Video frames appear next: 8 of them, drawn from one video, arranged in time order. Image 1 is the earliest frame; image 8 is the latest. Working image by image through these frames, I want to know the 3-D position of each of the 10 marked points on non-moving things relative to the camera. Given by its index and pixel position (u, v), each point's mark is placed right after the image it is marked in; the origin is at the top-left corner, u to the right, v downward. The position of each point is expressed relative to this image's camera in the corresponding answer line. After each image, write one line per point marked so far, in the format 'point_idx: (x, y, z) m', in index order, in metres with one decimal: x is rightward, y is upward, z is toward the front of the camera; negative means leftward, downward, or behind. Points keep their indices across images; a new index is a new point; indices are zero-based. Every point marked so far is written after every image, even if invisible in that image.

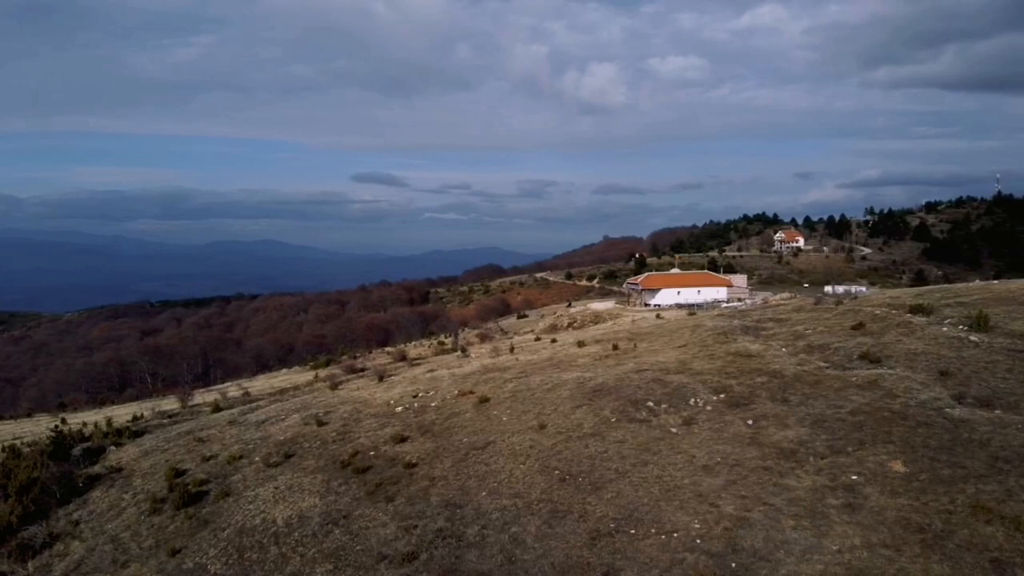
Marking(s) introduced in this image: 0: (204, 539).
0: (-6.7, -5.5, +16.6) m
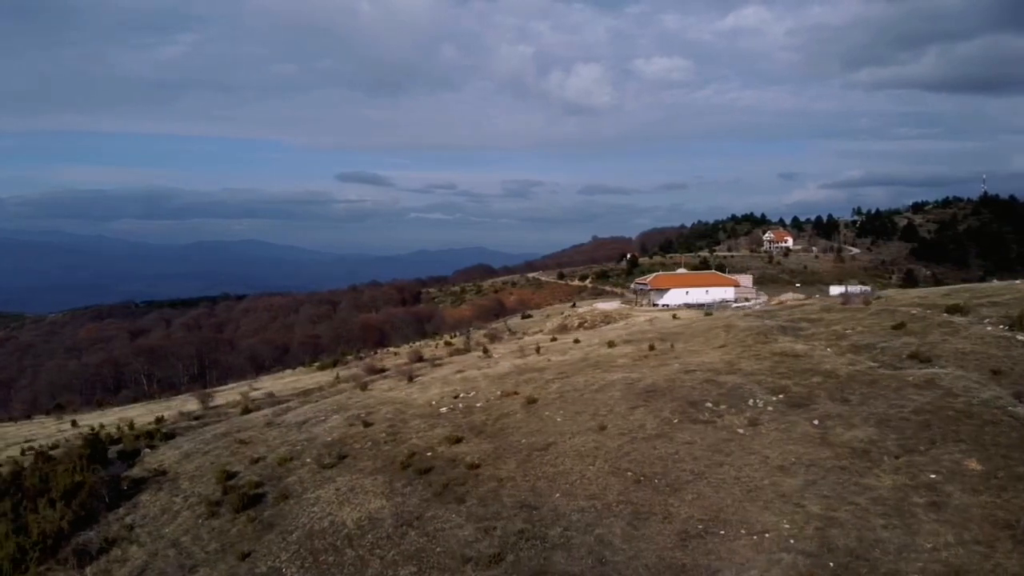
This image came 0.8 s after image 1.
0: (-5.1, -5.5, +16.4) m
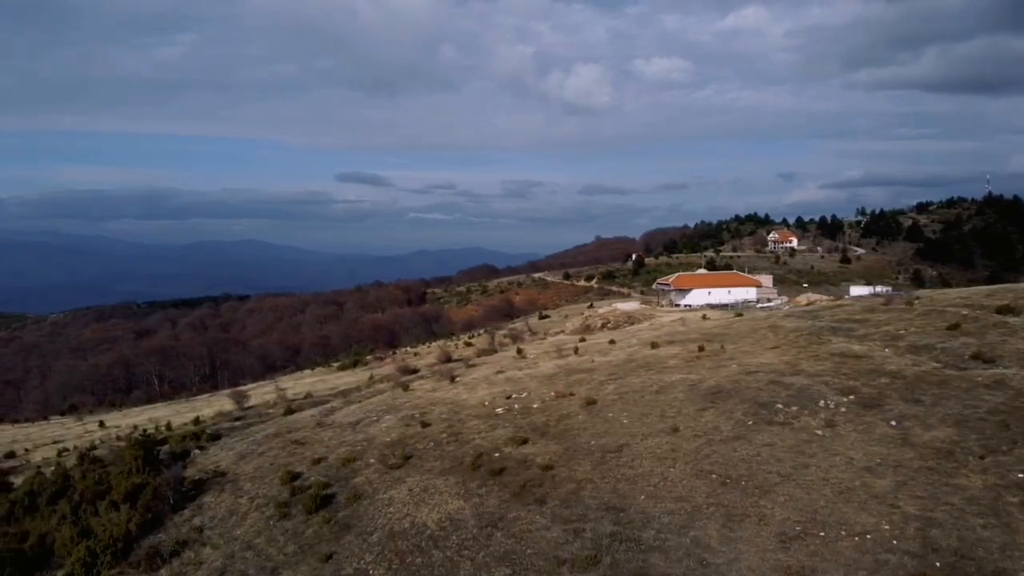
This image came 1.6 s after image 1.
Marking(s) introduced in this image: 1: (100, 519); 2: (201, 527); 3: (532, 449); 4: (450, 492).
0: (-3.4, -5.5, +16.4) m
1: (-10.6, -6.0, +19.7) m
2: (-7.6, -5.9, +18.9) m
3: (+0.5, -4.0, +19.4) m
4: (-1.4, -4.7, +17.7) m
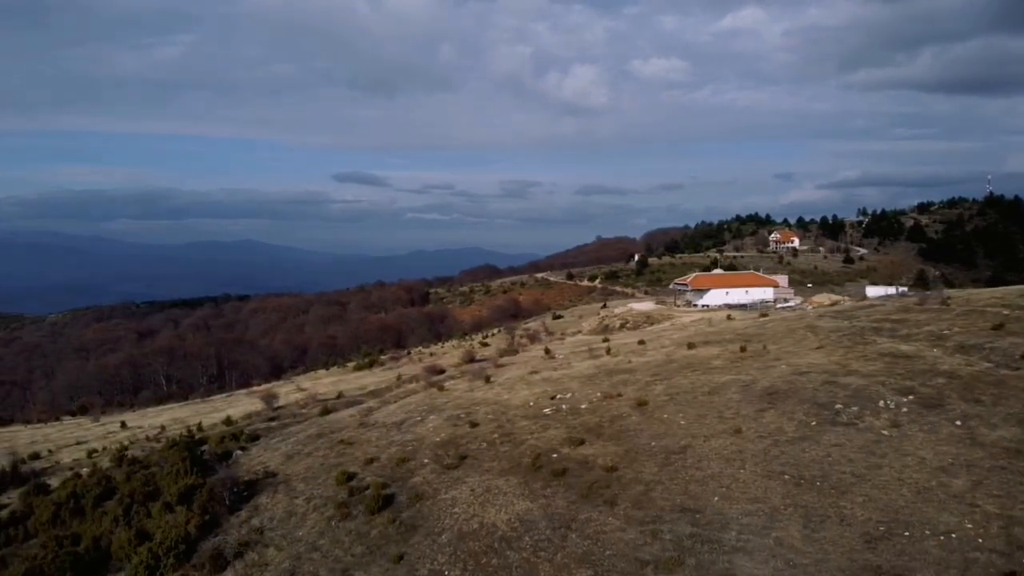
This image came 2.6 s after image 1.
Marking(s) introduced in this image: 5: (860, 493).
0: (-1.9, -5.5, +16.3) m
1: (-9.1, -6.0, +19.7) m
2: (-6.1, -5.9, +18.8) m
3: (+2.0, -4.0, +19.4) m
4: (+0.1, -4.7, +17.7) m
5: (+6.8, -4.0, +15.1) m
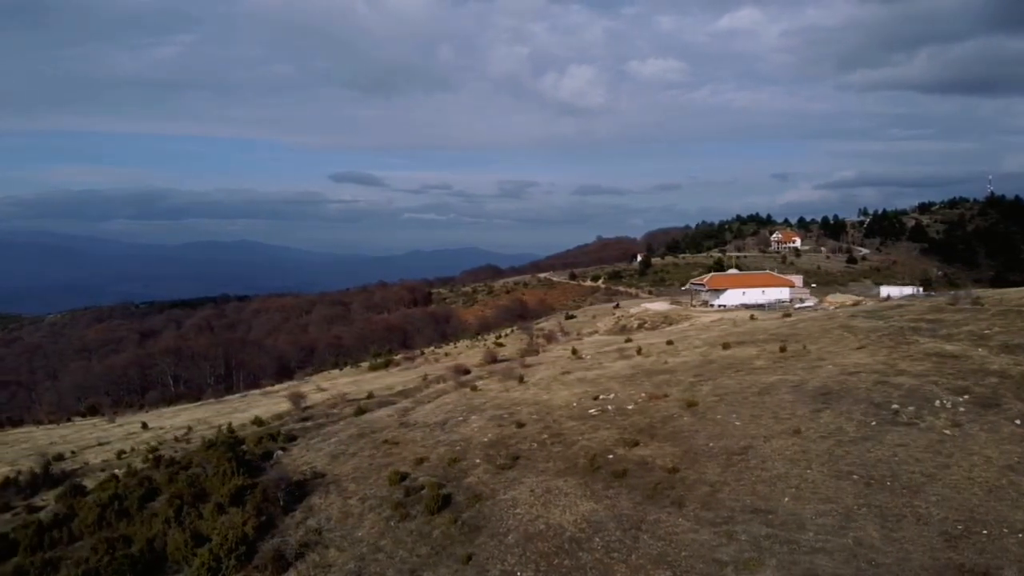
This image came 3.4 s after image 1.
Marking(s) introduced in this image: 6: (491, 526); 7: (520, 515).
0: (-0.5, -5.5, +16.3) m
1: (-7.7, -6.0, +19.6) m
2: (-4.7, -5.9, +18.8) m
3: (+3.4, -4.0, +19.4) m
4: (+1.5, -4.7, +17.7) m
5: (+8.3, -4.0, +15.1) m
6: (-0.5, -5.3, +17.1) m
7: (+0.2, -5.1, +17.2) m
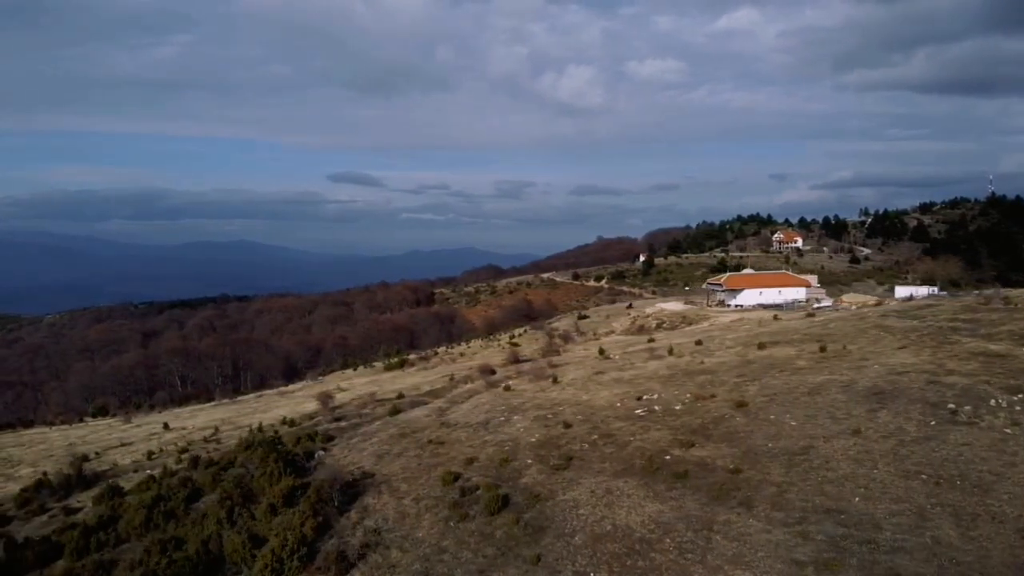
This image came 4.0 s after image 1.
0: (+1.0, -5.5, +16.3) m
1: (-6.3, -6.0, +19.6) m
2: (-3.3, -5.9, +18.7) m
3: (+4.8, -4.0, +19.4) m
4: (+2.9, -4.7, +17.7) m
5: (+9.7, -4.0, +15.2) m
6: (+1.0, -5.3, +17.1) m
7: (+1.6, -5.1, +17.2) m
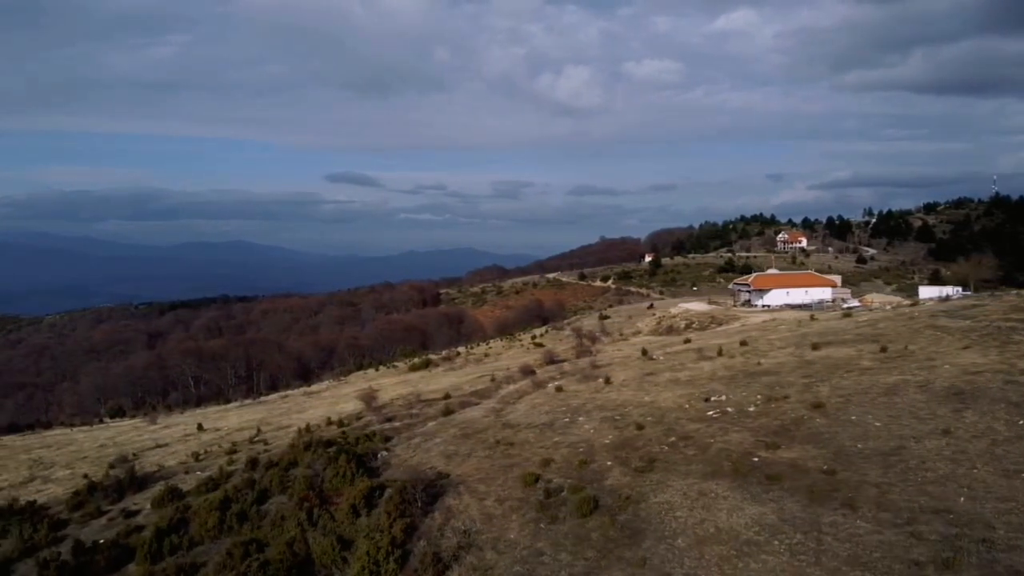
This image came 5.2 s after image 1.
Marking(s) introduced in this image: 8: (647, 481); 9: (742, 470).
0: (+3.2, -5.5, +16.3) m
1: (-4.1, -6.1, +19.5) m
2: (-1.1, -5.9, +18.7) m
3: (+7.0, -4.0, +19.5) m
4: (+5.1, -4.7, +17.7) m
5: (+11.9, -4.0, +15.2) m
6: (+3.1, -5.3, +17.1) m
7: (+3.8, -5.1, +17.2) m
8: (+3.4, -4.8, +19.1) m
9: (+5.5, -4.5, +18.7) m
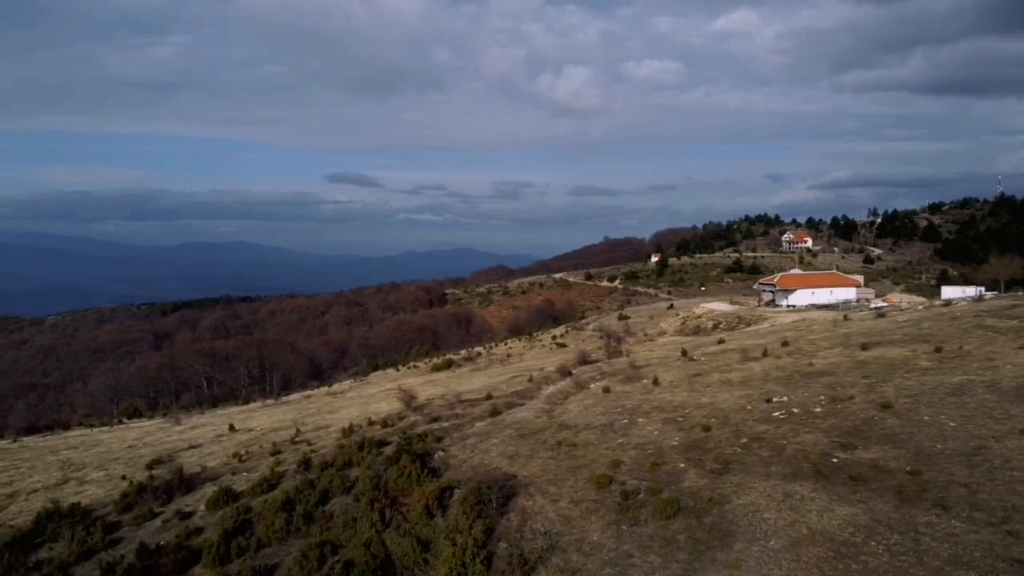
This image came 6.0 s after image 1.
0: (+5.1, -5.5, +16.3) m
1: (-2.1, -6.1, +19.5) m
2: (+0.8, -6.0, +18.7) m
3: (+9.0, -4.1, +19.5) m
4: (+7.1, -4.8, +17.7) m
5: (+13.9, -4.1, +15.3) m
6: (+5.1, -5.4, +17.1) m
7: (+5.8, -5.2, +17.2) m
8: (+5.3, -4.9, +19.2) m
9: (+7.5, -4.5, +18.7) m
